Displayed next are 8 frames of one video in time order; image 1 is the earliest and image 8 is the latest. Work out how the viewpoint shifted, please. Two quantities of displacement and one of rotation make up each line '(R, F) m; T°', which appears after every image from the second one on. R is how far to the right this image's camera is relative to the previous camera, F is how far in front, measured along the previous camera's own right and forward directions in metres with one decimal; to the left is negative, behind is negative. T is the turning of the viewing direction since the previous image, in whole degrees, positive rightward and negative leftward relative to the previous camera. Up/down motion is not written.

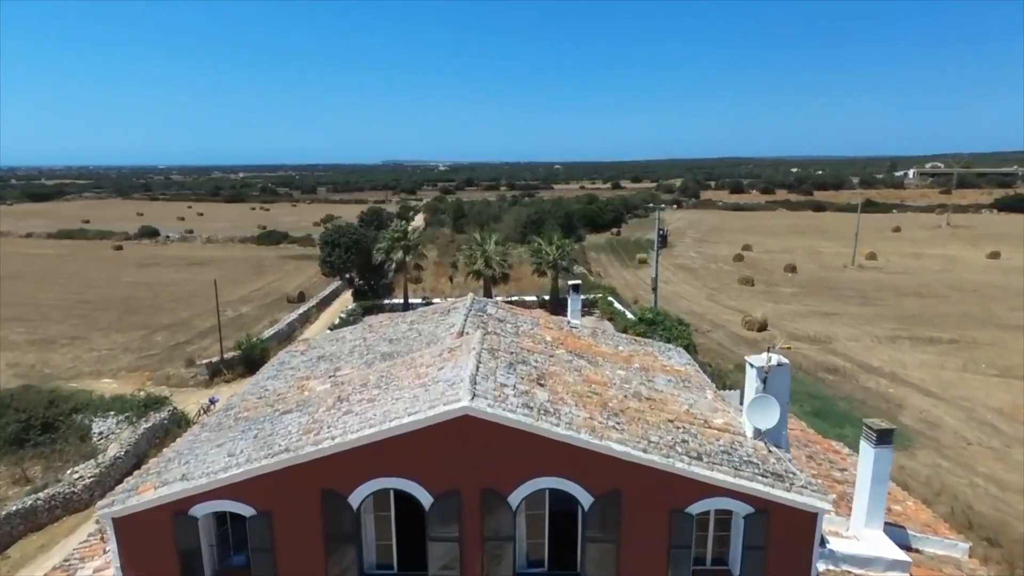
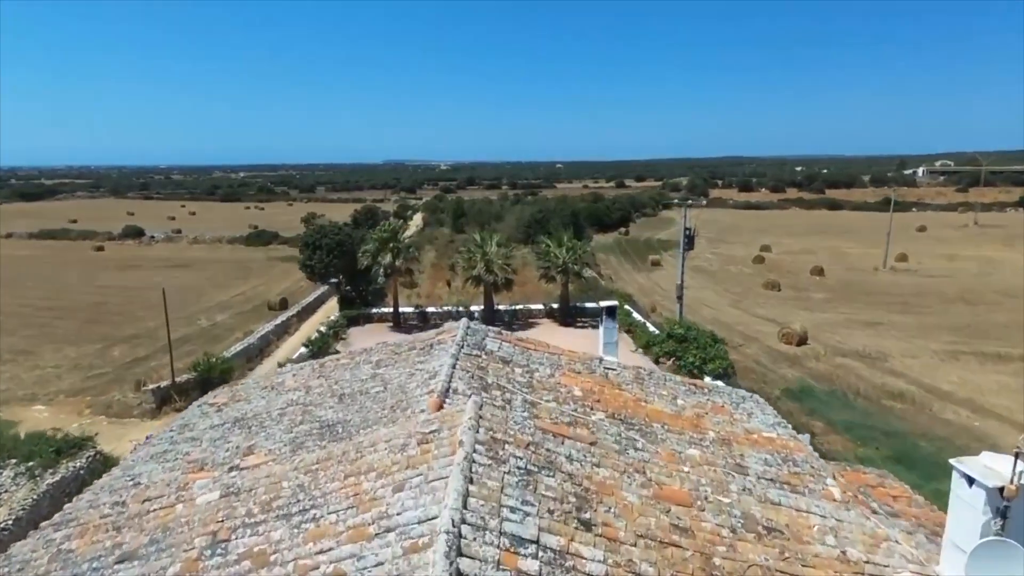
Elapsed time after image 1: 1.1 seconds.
(-0.1, +3.7) m; 0°
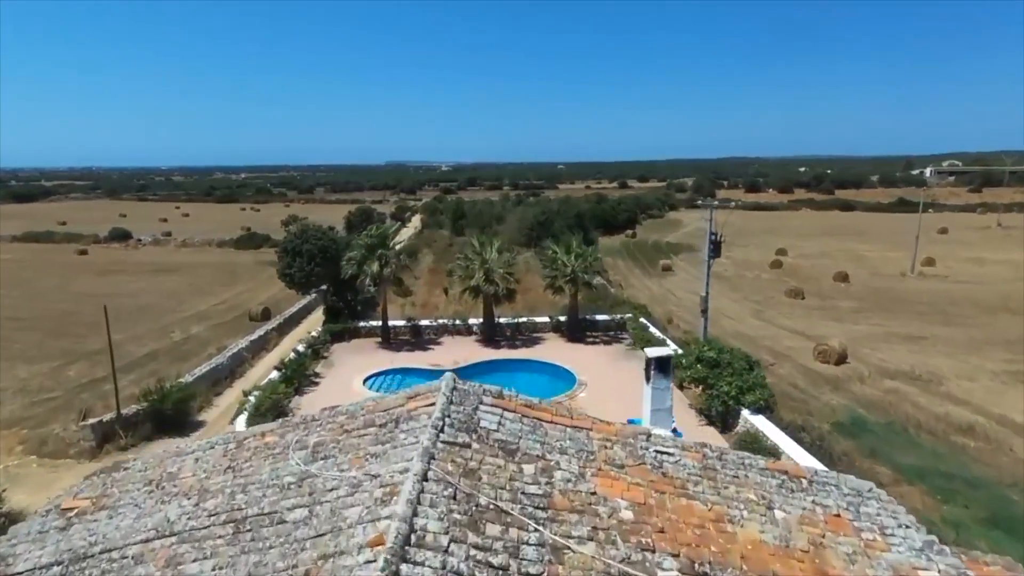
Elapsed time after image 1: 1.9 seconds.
(0.0, +2.9) m; 0°
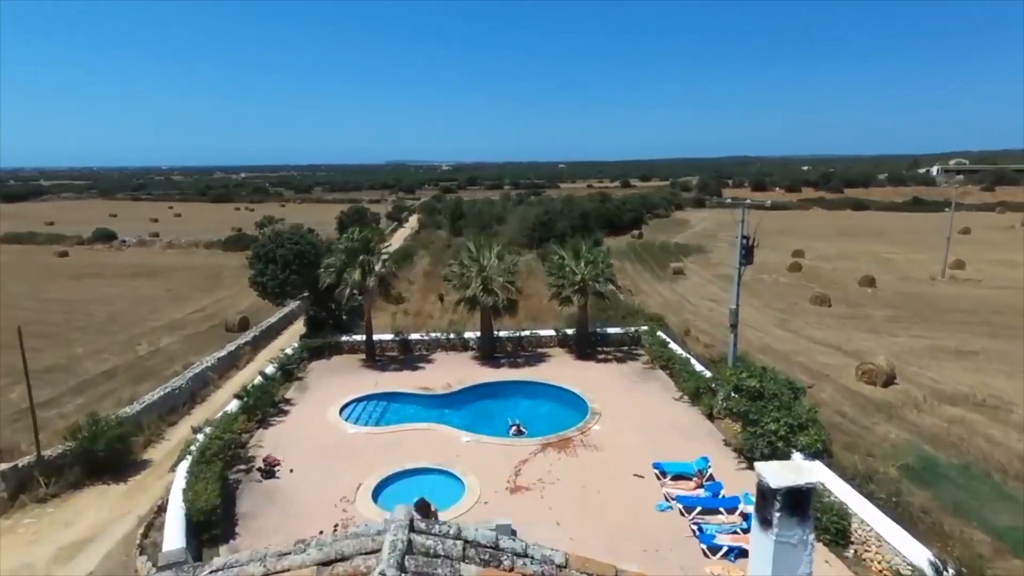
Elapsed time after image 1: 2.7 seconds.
(0.0, +2.9) m; 0°
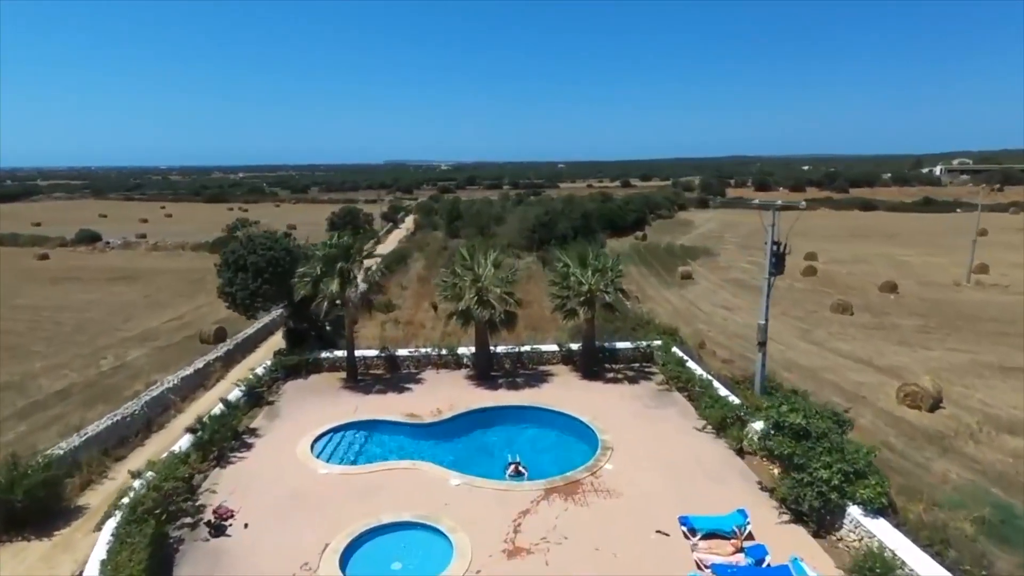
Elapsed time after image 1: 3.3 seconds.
(0.0, +2.3) m; 0°
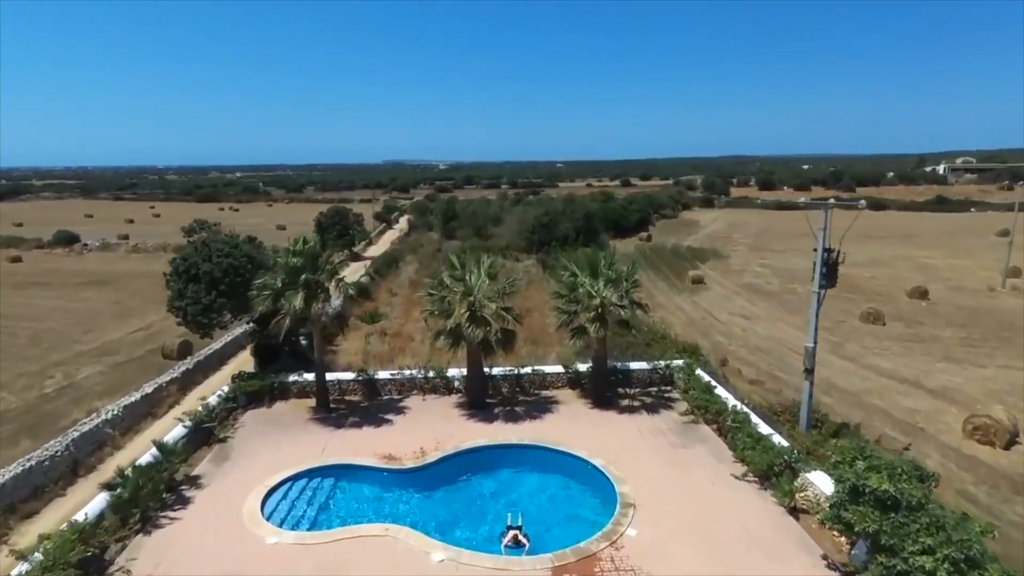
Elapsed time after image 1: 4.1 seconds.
(0.0, +2.9) m; 0°
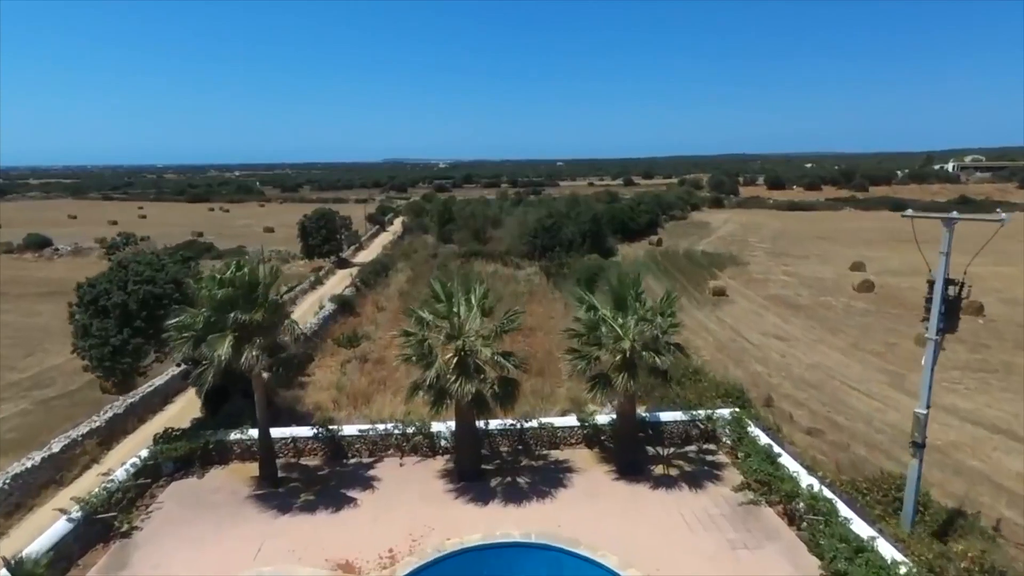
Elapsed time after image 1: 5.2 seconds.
(0.0, +3.9) m; 0°
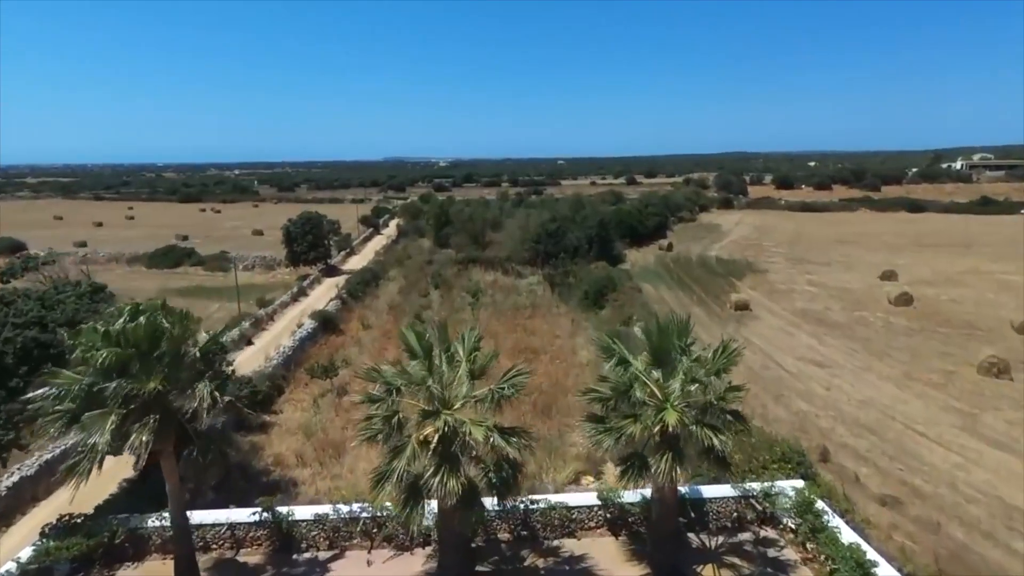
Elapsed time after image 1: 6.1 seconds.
(0.0, +3.3) m; 0°
